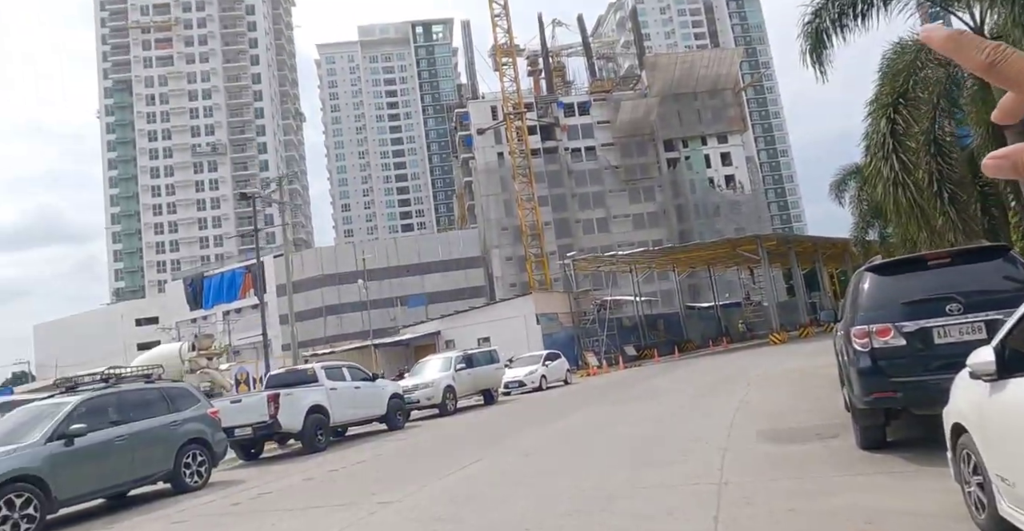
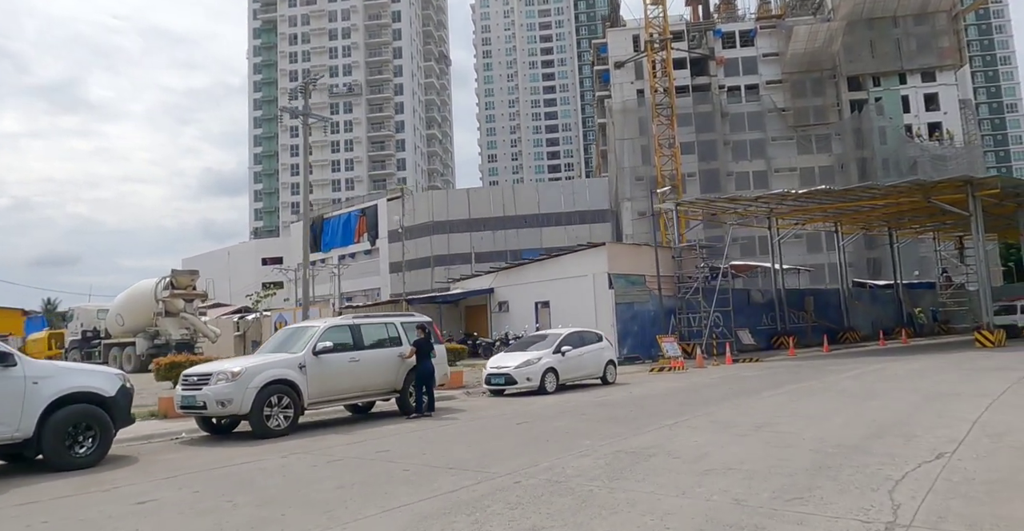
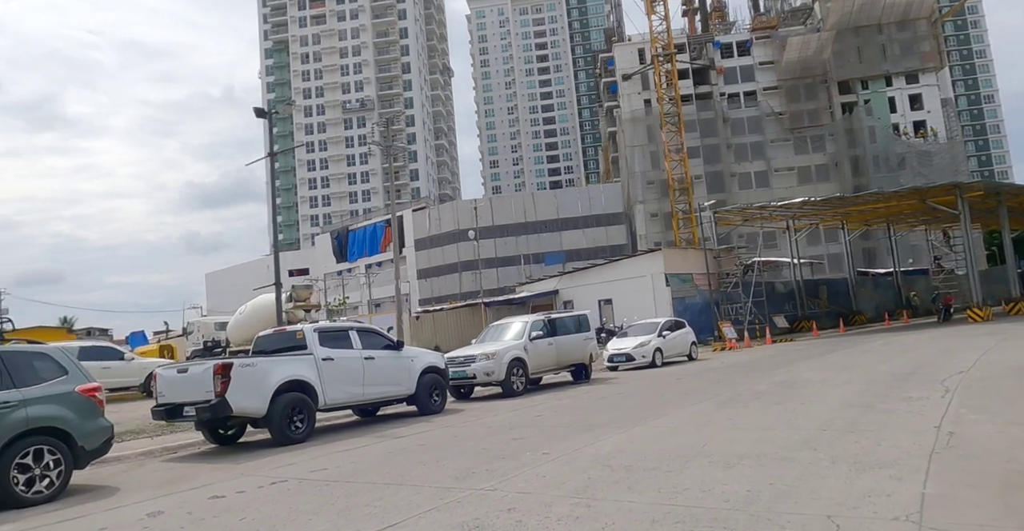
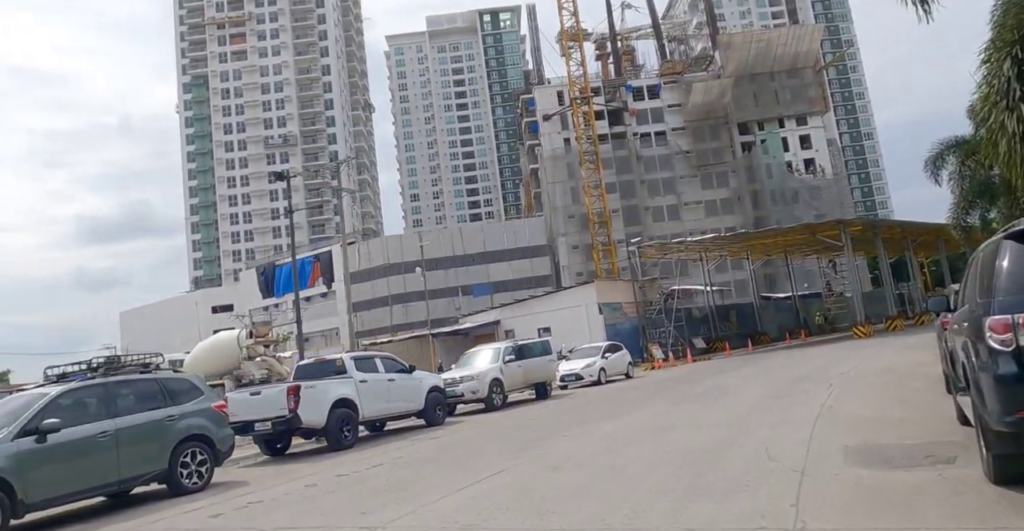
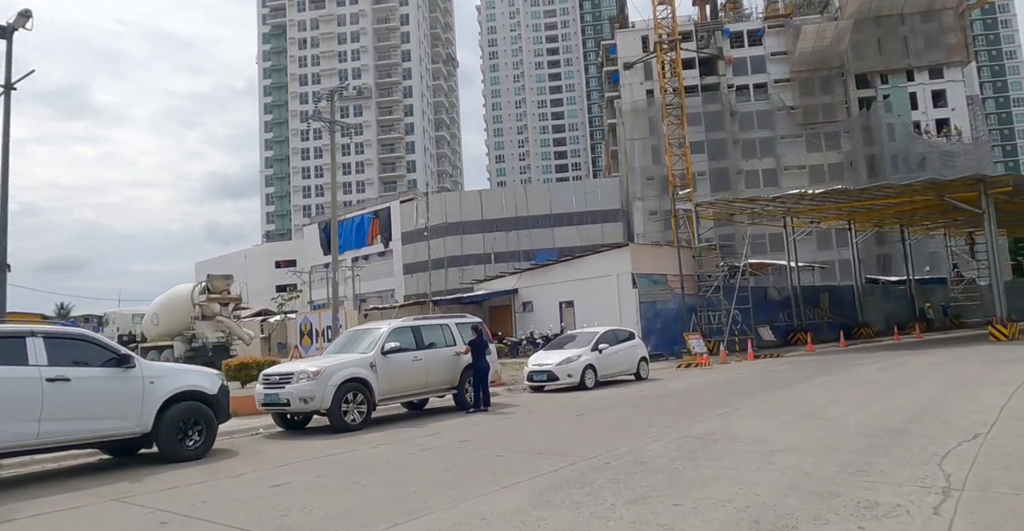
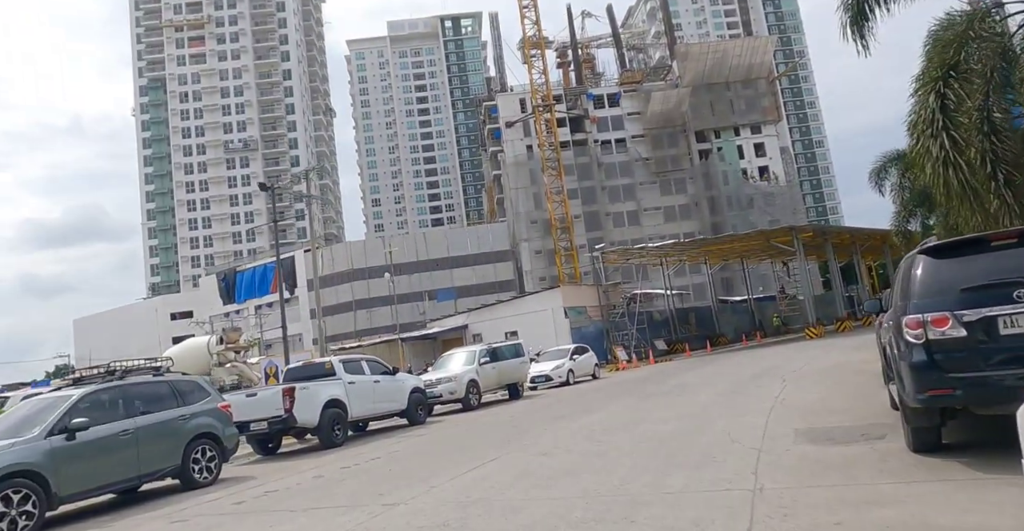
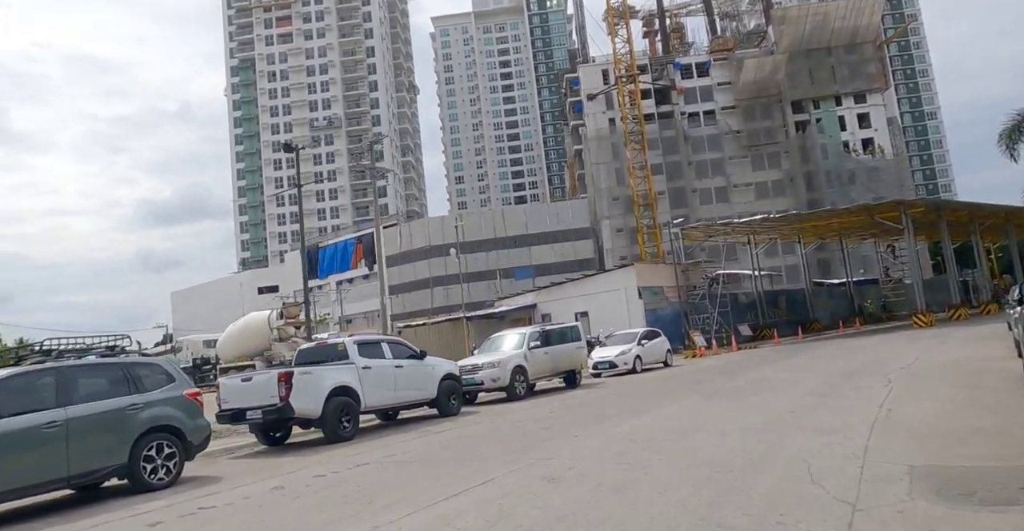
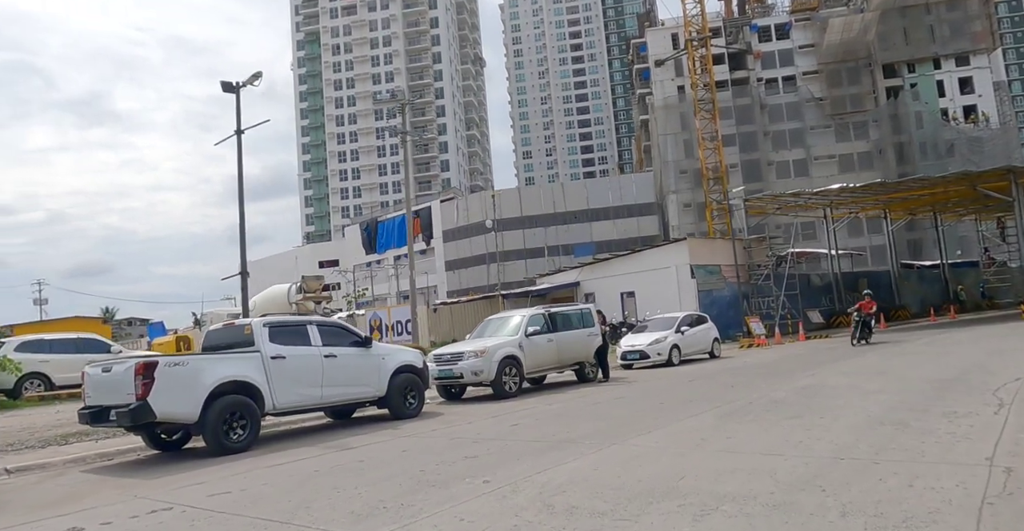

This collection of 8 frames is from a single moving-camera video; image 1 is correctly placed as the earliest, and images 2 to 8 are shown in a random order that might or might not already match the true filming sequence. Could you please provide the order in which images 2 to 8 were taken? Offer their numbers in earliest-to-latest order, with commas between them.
6, 4, 7, 3, 8, 5, 2
